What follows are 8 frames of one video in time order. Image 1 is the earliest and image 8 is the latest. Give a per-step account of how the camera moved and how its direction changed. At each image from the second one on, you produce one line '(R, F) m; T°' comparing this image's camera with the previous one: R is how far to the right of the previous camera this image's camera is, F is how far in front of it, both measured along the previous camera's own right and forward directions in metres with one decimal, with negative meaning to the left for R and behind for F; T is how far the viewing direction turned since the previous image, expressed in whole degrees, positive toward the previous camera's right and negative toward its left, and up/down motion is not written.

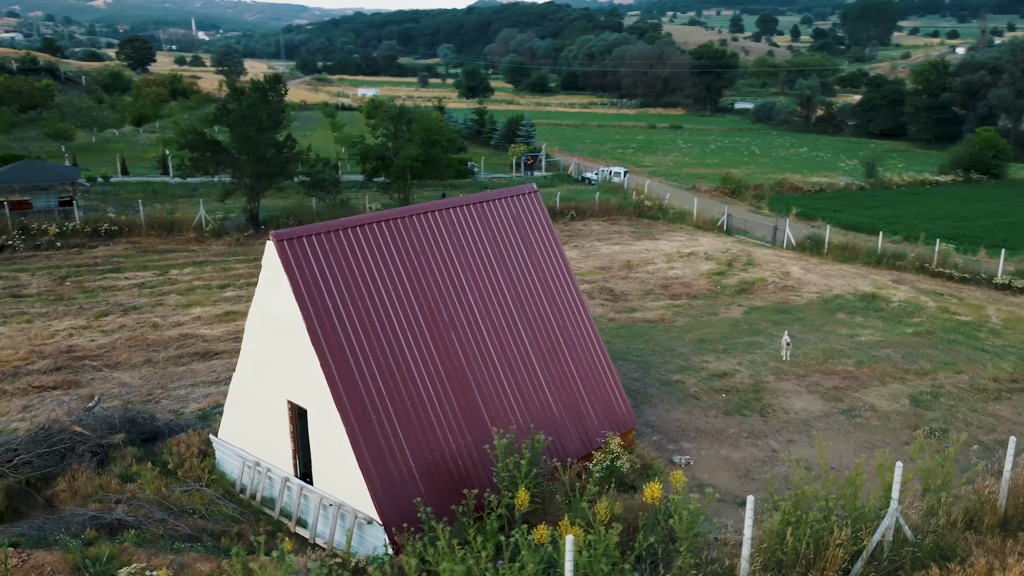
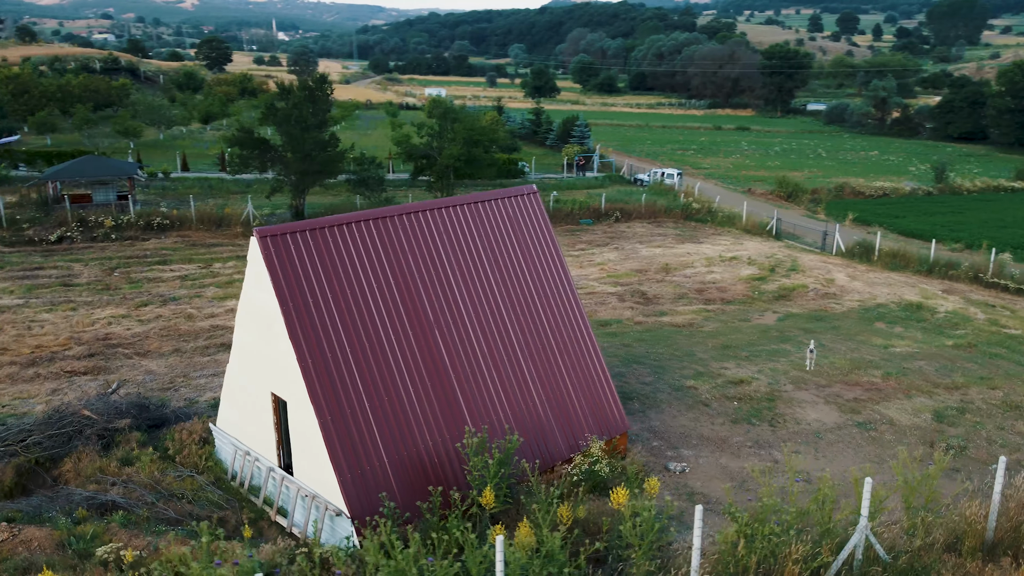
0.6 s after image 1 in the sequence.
(+0.9, 0.0) m; -5°
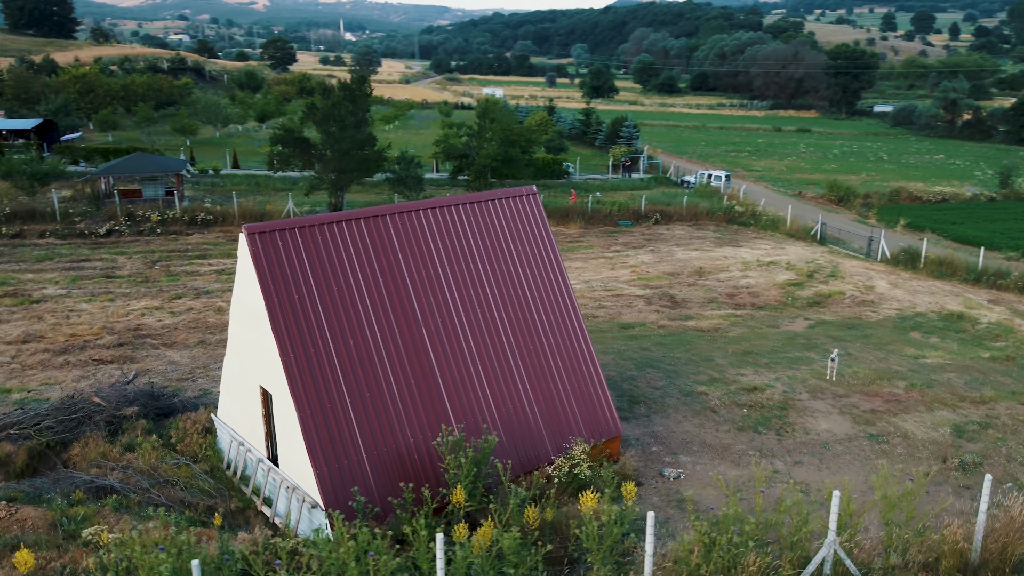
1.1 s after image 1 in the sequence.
(+0.8, 0.0) m; -4°
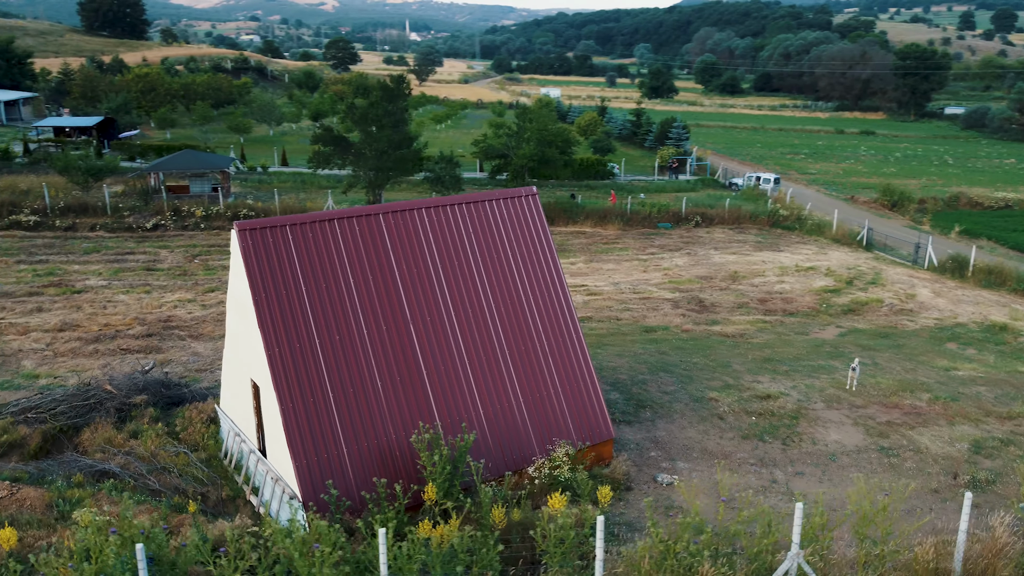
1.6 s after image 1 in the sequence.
(+0.8, 0.0) m; -4°
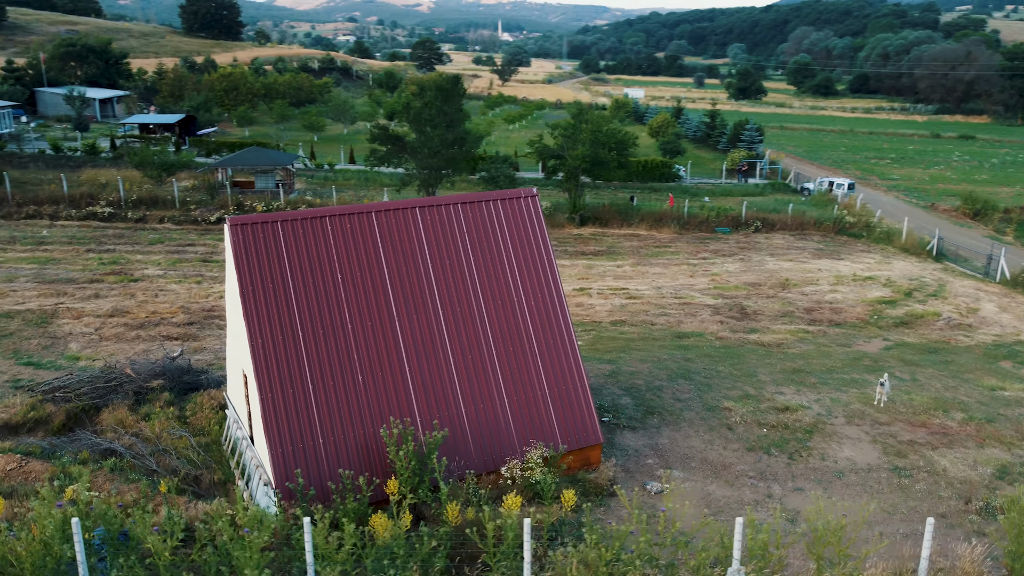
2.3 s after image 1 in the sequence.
(+1.1, 0.0) m; -6°
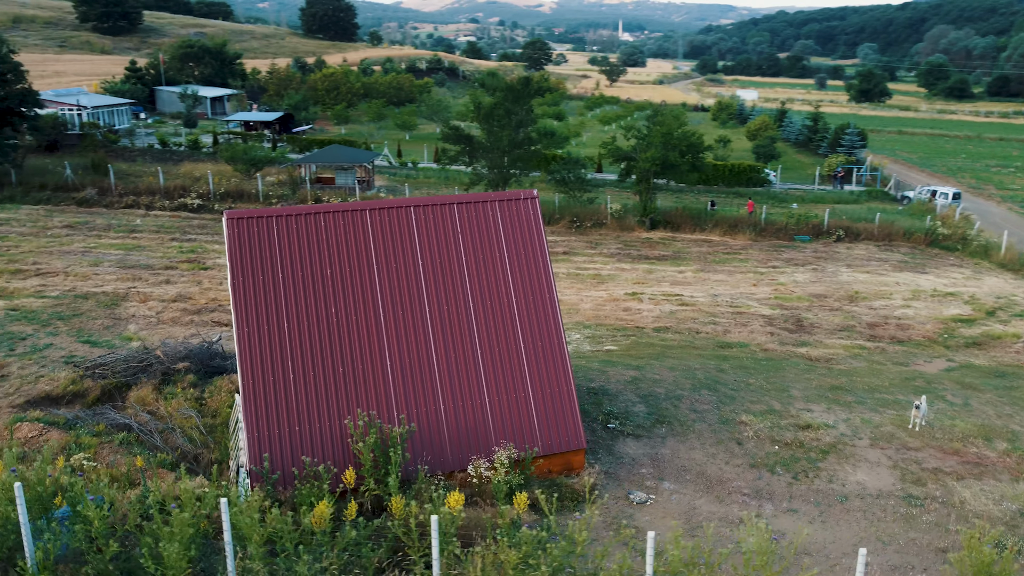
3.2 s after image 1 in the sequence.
(+1.5, 0.0) m; -8°
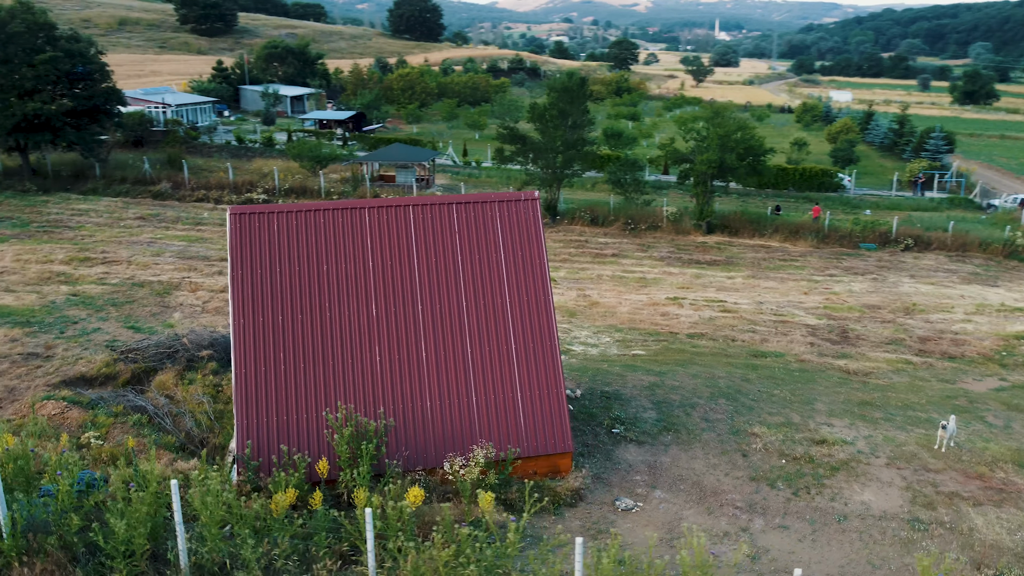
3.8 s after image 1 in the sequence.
(+1.2, 0.0) m; -6°
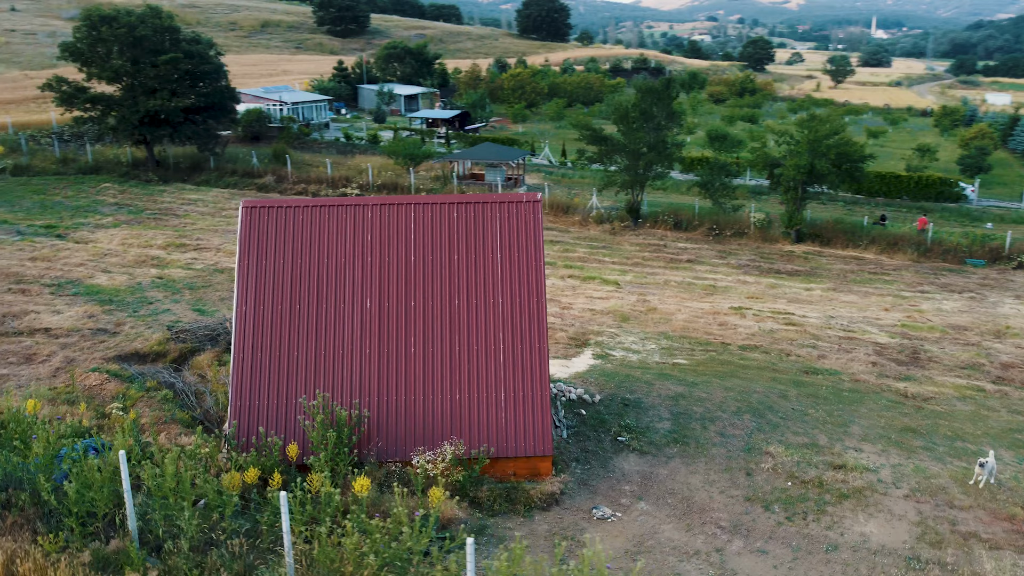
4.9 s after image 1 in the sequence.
(+1.7, +0.1) m; -9°
